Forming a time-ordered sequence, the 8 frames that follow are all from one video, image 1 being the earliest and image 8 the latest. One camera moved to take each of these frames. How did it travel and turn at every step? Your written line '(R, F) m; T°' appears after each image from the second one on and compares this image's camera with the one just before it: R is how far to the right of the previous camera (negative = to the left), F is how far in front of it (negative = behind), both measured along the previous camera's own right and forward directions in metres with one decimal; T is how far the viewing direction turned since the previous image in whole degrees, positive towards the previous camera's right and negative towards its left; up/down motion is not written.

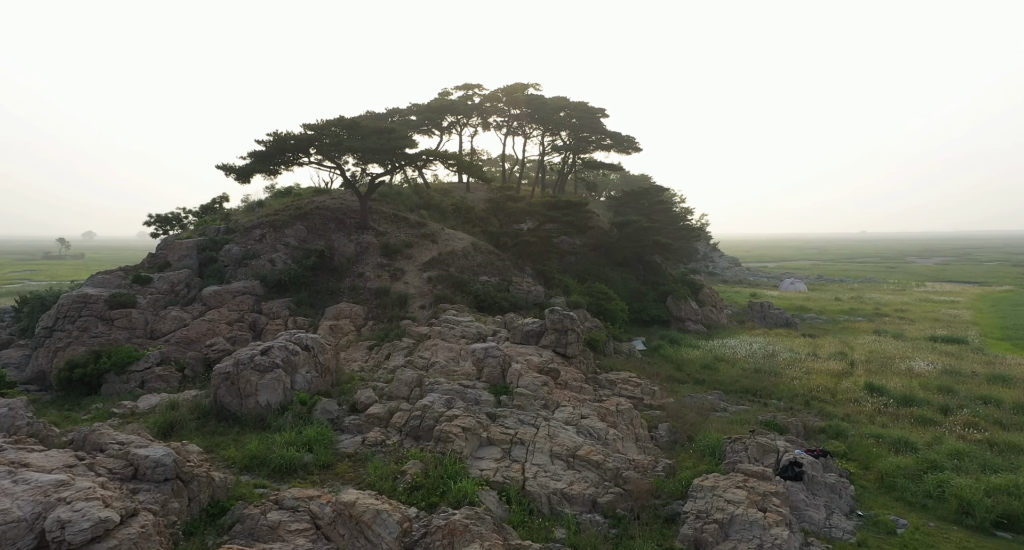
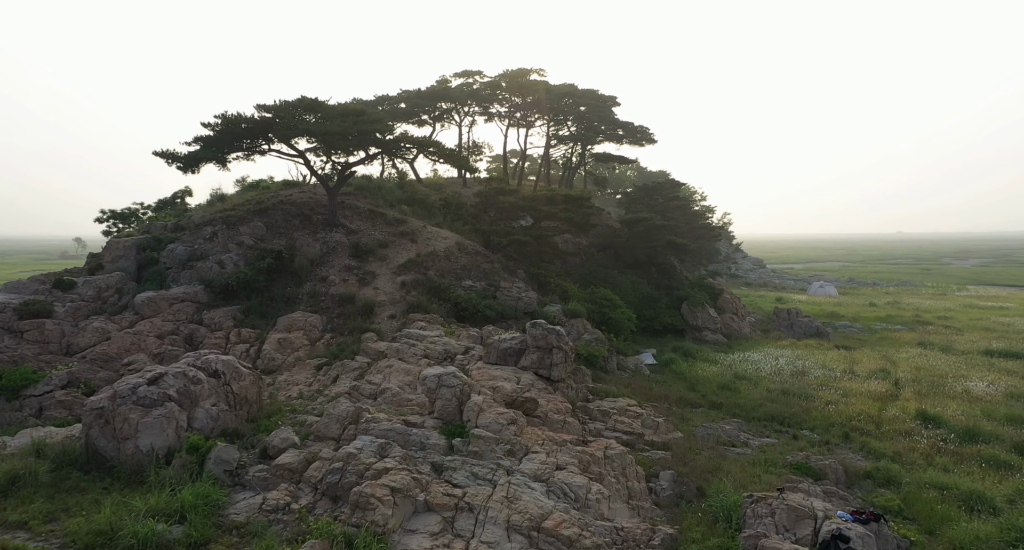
(+1.2, +3.4) m; -2°
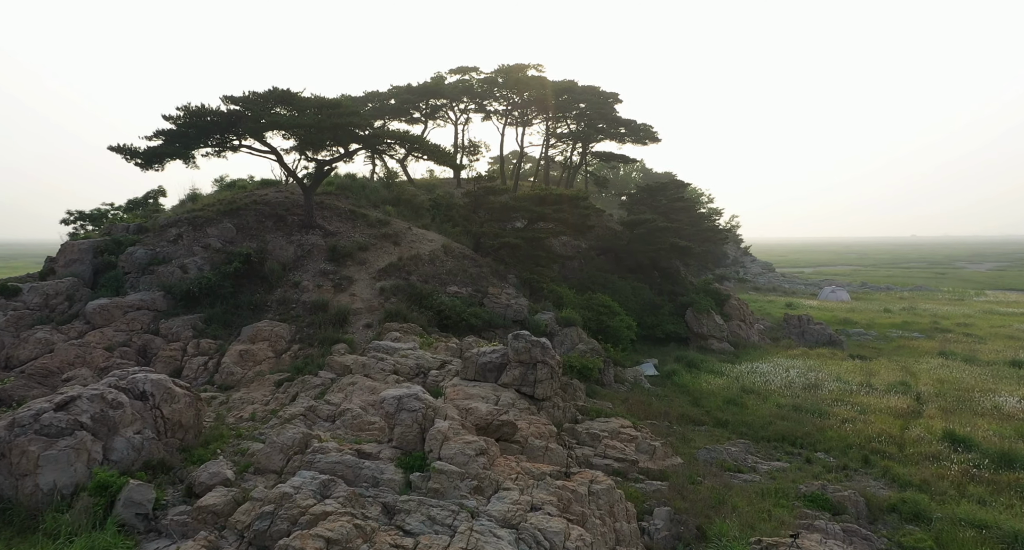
(+0.6, +1.7) m; -1°
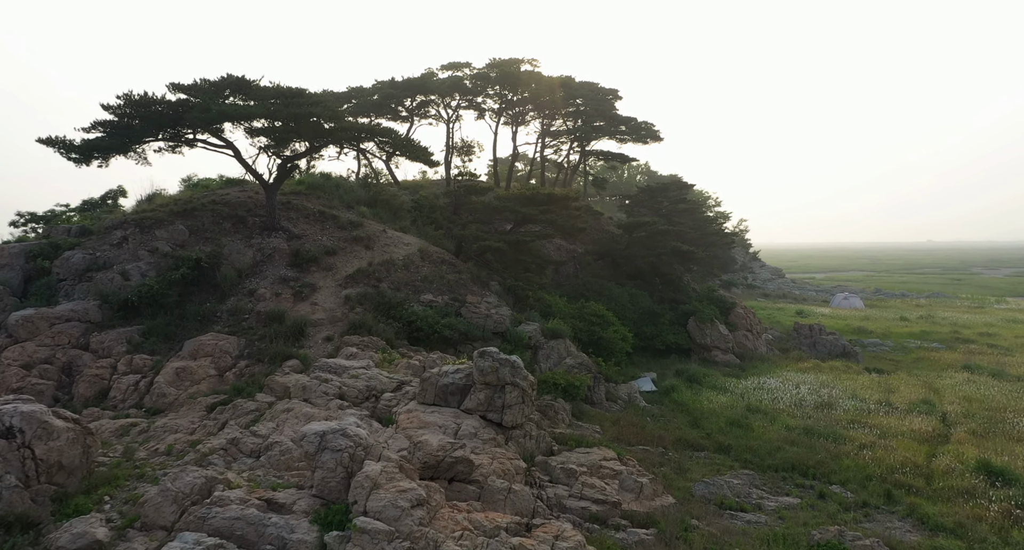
(+0.8, +2.0) m; -1°
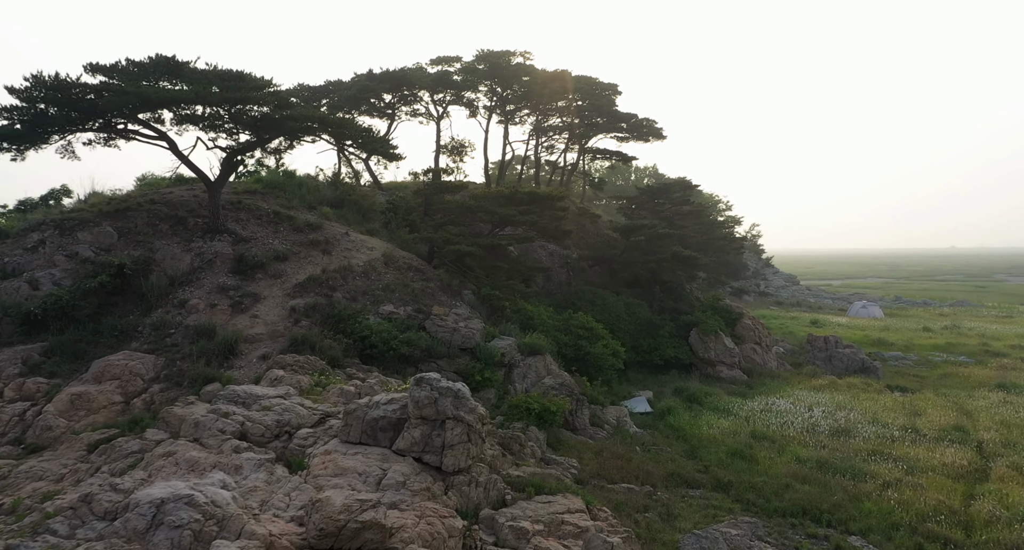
(+1.1, +2.4) m; -1°
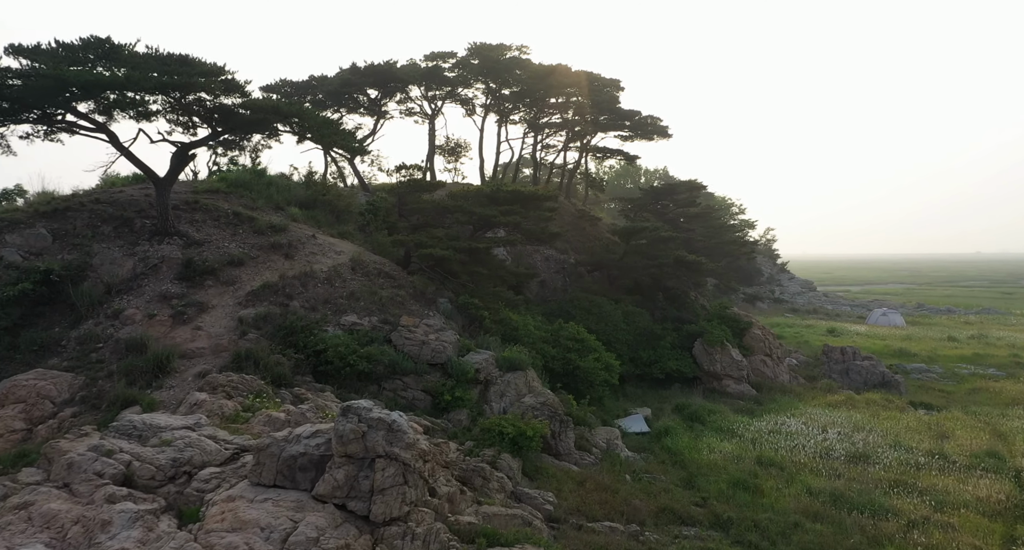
(+0.9, +1.8) m; -1°
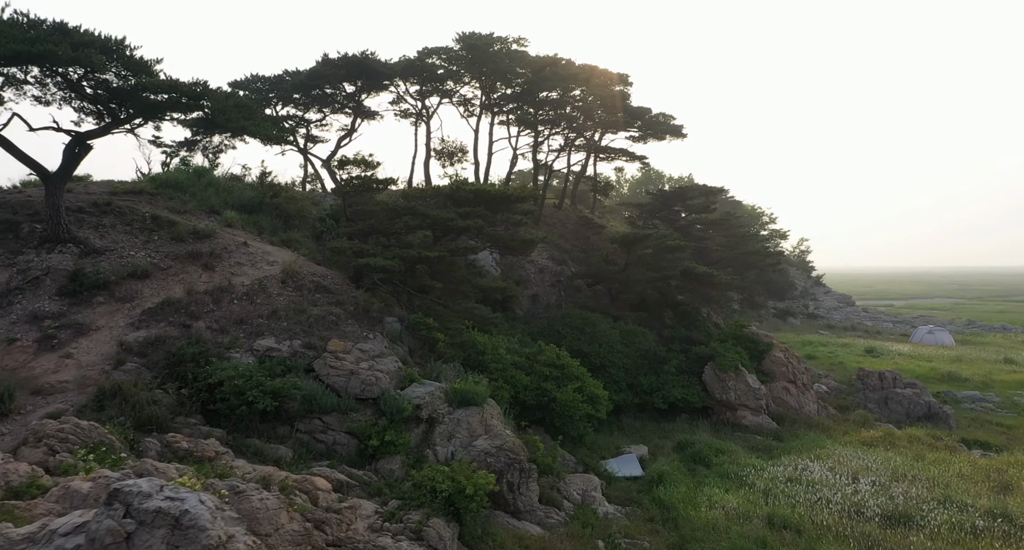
(+1.6, +2.9) m; -3°
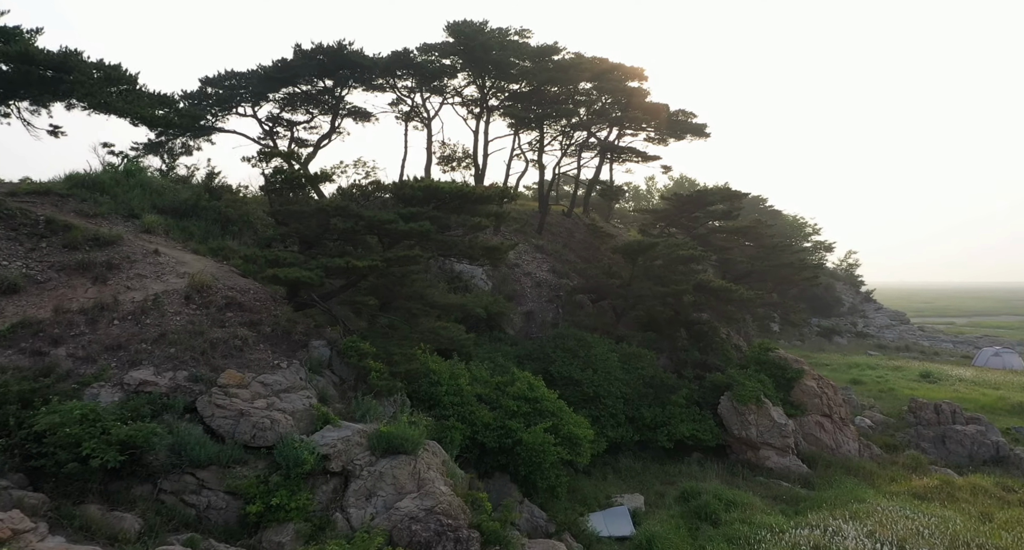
(+1.7, +2.9) m; -4°
